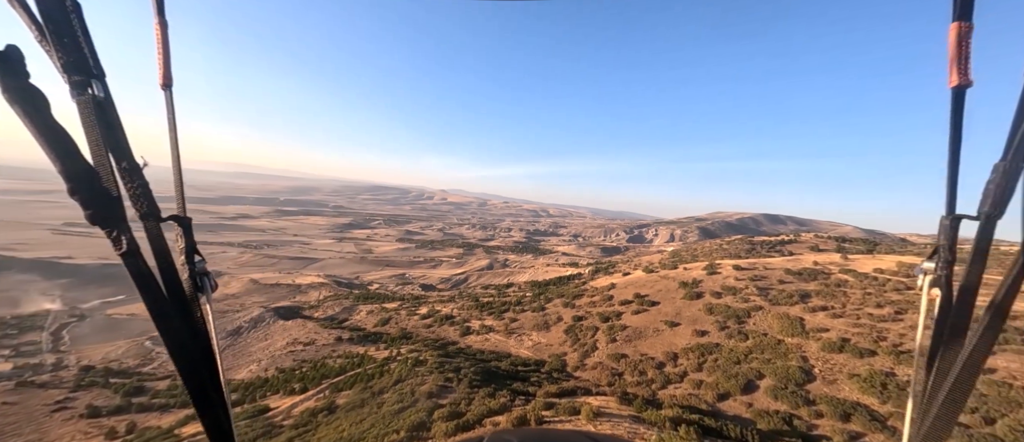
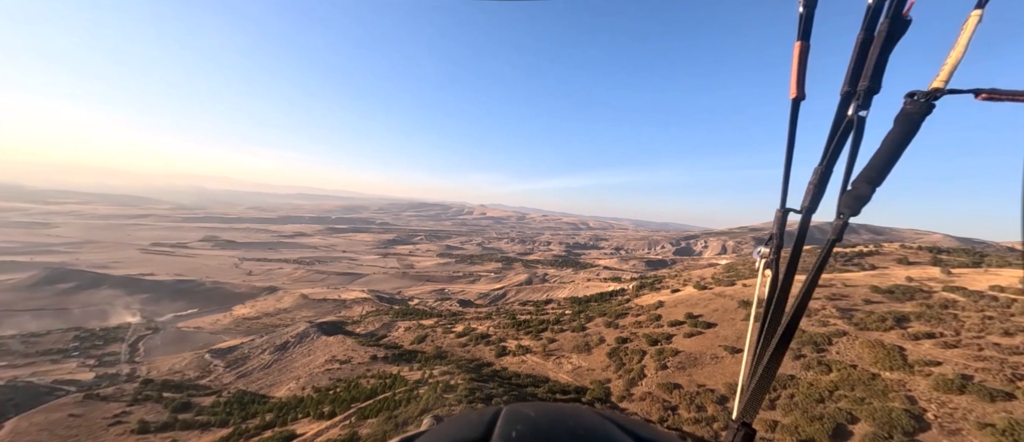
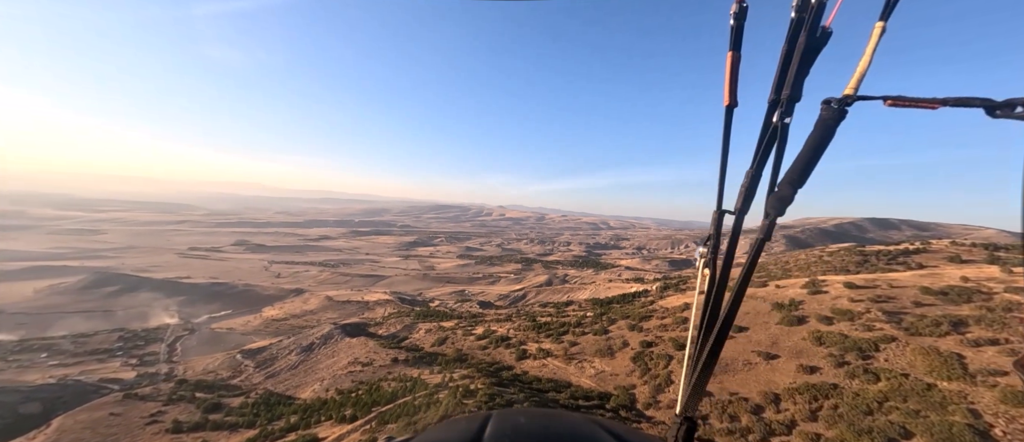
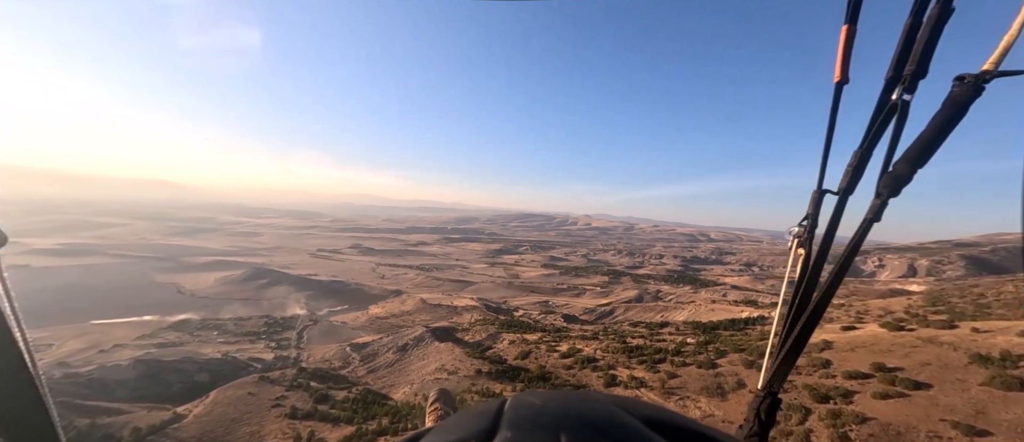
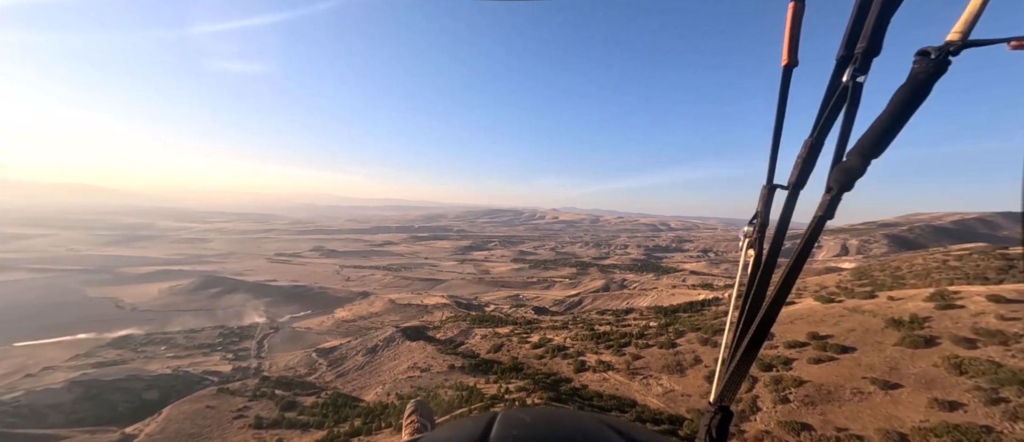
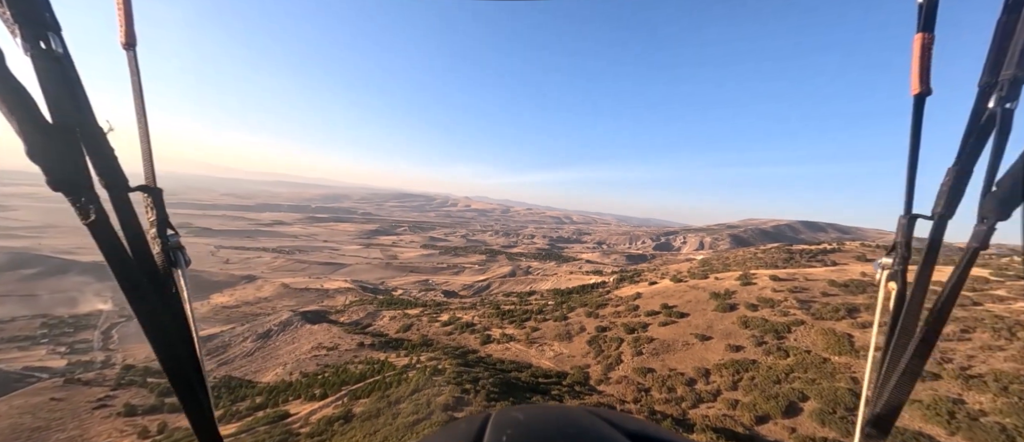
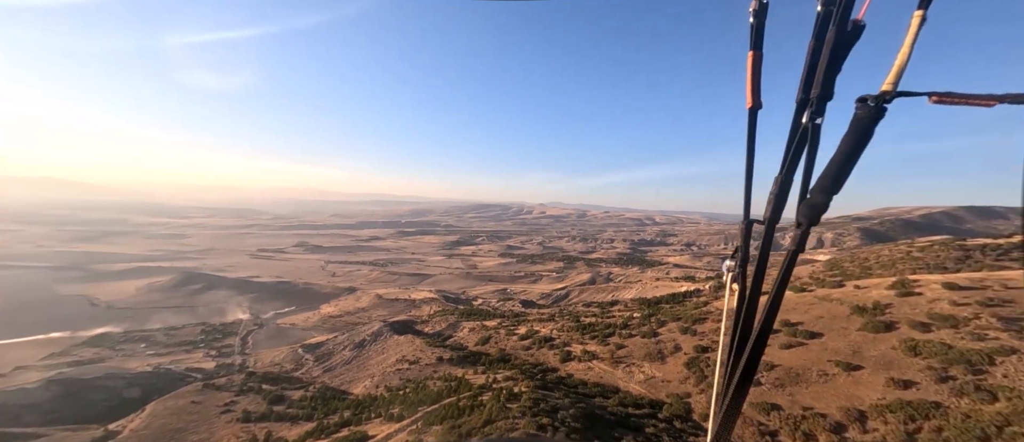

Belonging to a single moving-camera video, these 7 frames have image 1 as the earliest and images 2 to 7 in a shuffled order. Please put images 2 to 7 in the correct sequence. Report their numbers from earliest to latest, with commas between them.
6, 2, 3, 7, 5, 4
